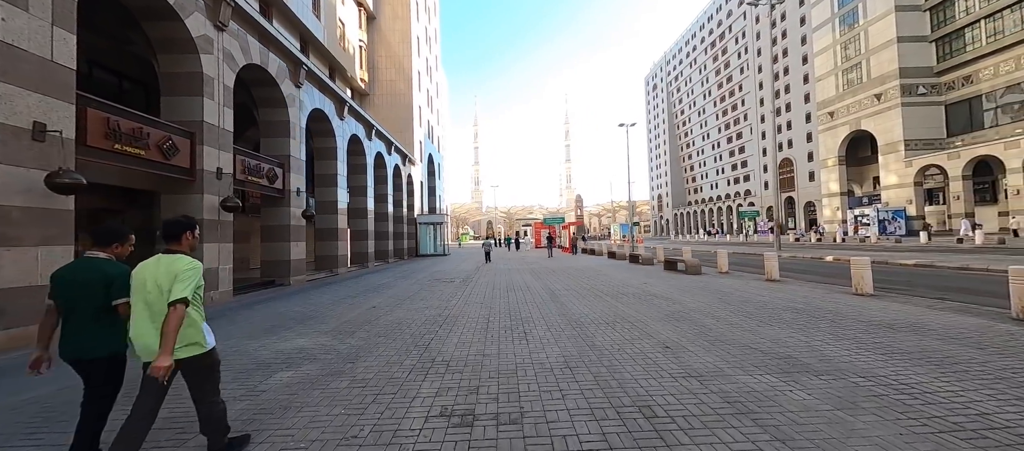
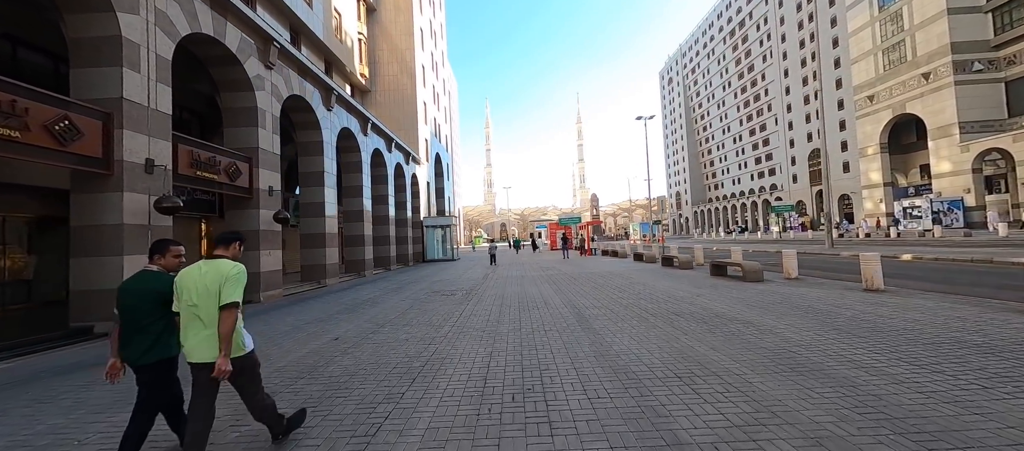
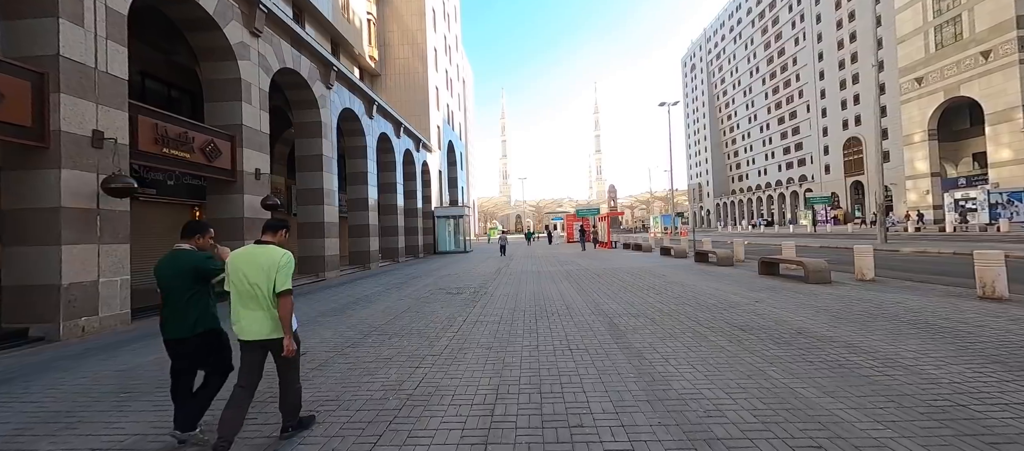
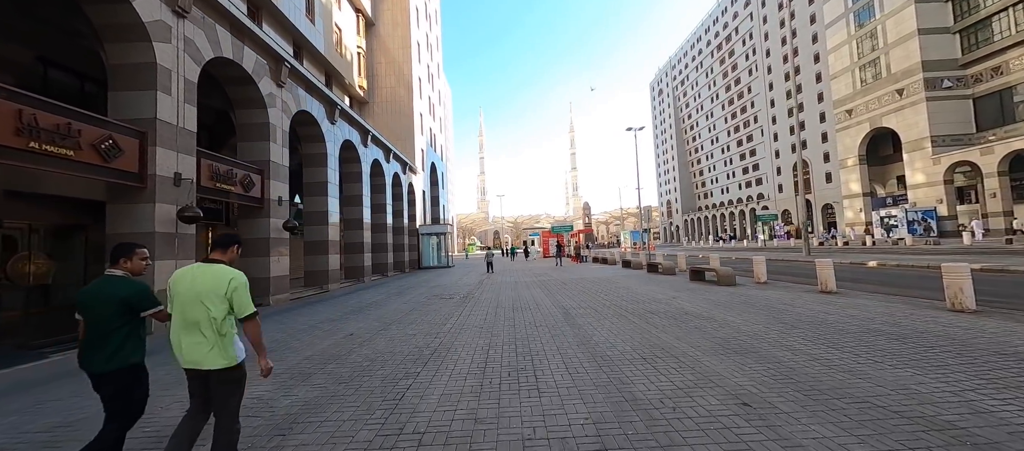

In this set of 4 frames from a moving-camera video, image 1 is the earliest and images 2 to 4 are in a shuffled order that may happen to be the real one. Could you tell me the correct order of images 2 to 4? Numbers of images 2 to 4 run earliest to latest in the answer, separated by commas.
4, 2, 3
